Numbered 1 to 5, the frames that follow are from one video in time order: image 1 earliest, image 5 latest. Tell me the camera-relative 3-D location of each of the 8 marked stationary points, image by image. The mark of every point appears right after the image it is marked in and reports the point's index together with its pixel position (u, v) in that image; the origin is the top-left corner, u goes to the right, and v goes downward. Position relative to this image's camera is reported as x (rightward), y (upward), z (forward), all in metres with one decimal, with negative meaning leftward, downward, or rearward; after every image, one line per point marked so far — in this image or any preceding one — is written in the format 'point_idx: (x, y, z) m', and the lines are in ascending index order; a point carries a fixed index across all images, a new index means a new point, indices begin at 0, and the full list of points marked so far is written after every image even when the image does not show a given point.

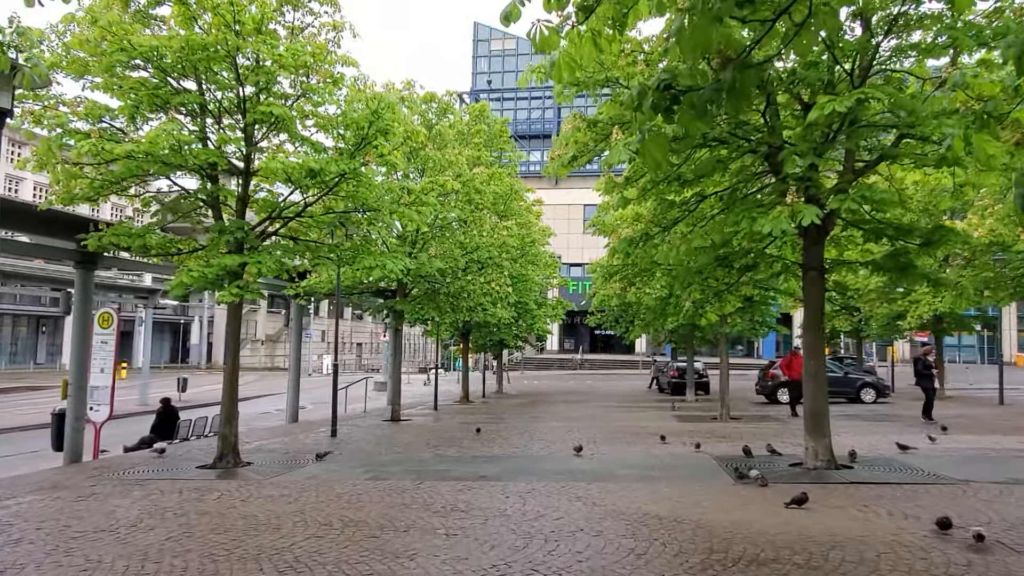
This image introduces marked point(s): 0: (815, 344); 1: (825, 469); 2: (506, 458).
0: (+4.1, -0.7, +9.8) m
1: (+4.1, -2.4, +9.5) m
2: (-0.1, -2.6, +11.3) m
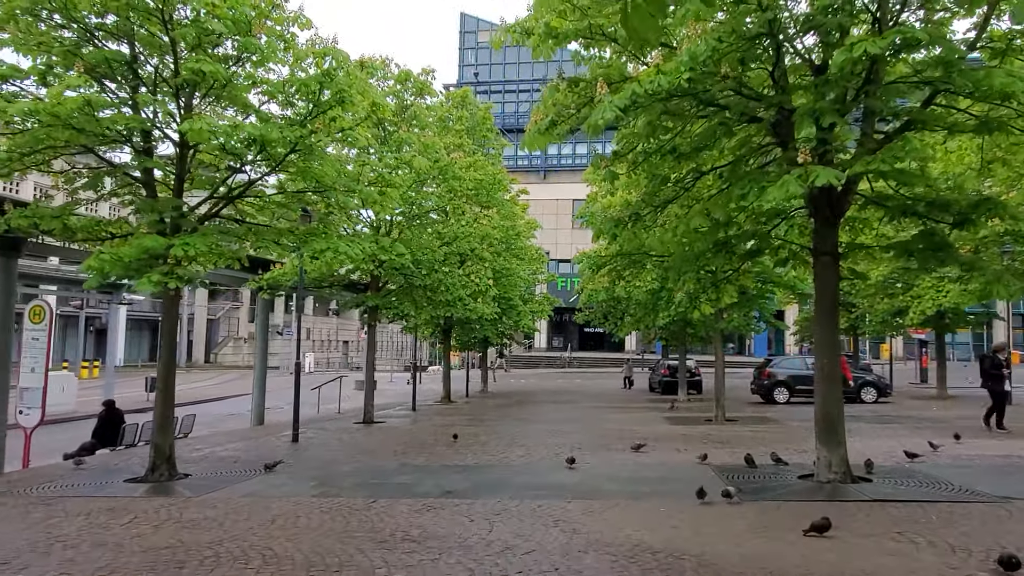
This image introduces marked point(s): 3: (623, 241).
0: (+3.7, -0.6, +8.6) m
1: (+3.8, -2.2, +8.4) m
2: (-0.5, -2.5, +10.0) m
3: (+1.4, +0.6, +9.4) m
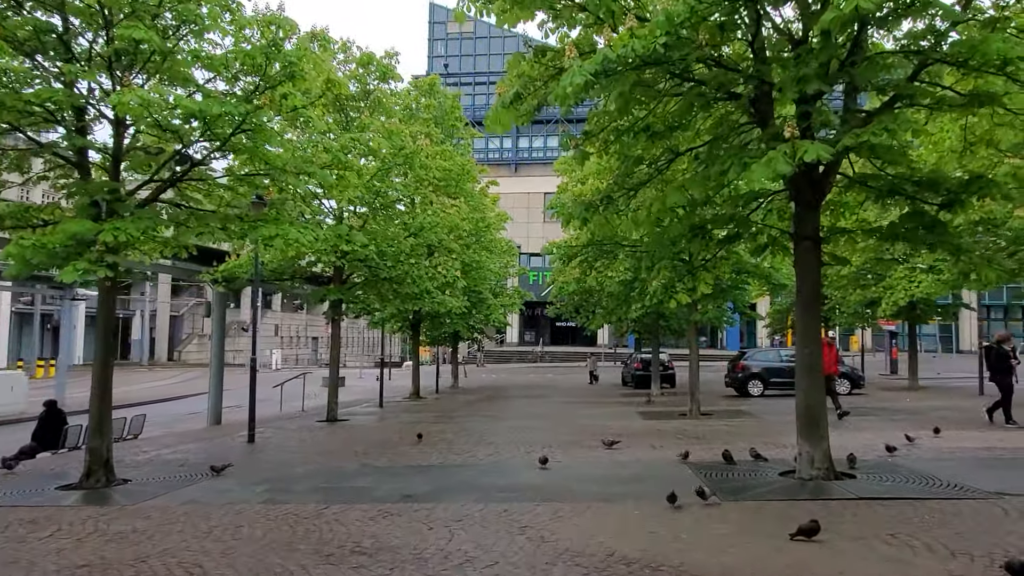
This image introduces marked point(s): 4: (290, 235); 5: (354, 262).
0: (+3.3, -0.5, +8.1) m
1: (+3.4, -2.1, +7.9) m
2: (-0.9, -2.3, +9.4) m
3: (+1.0, +0.8, +8.8) m
4: (-2.7, +0.6, +8.7) m
5: (-3.8, +0.6, +17.4) m
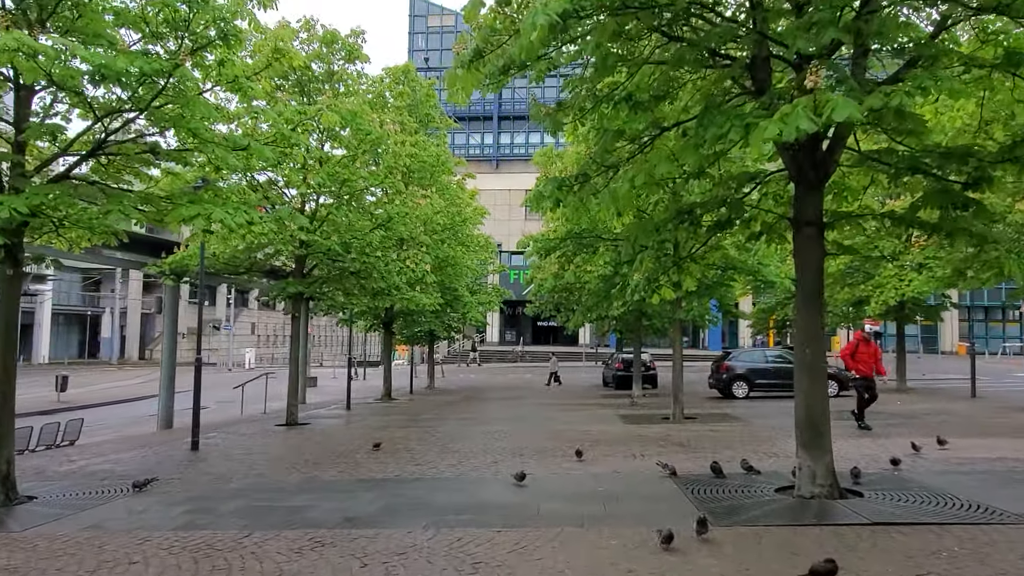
0: (+2.9, -0.4, +7.2) m
1: (+3.0, -2.0, +7.0) m
2: (-1.3, -2.2, +8.4) m
3: (+0.6, +0.8, +7.8) m
4: (-3.1, +0.7, +7.6) m
5: (-4.4, +0.7, +16.3) m
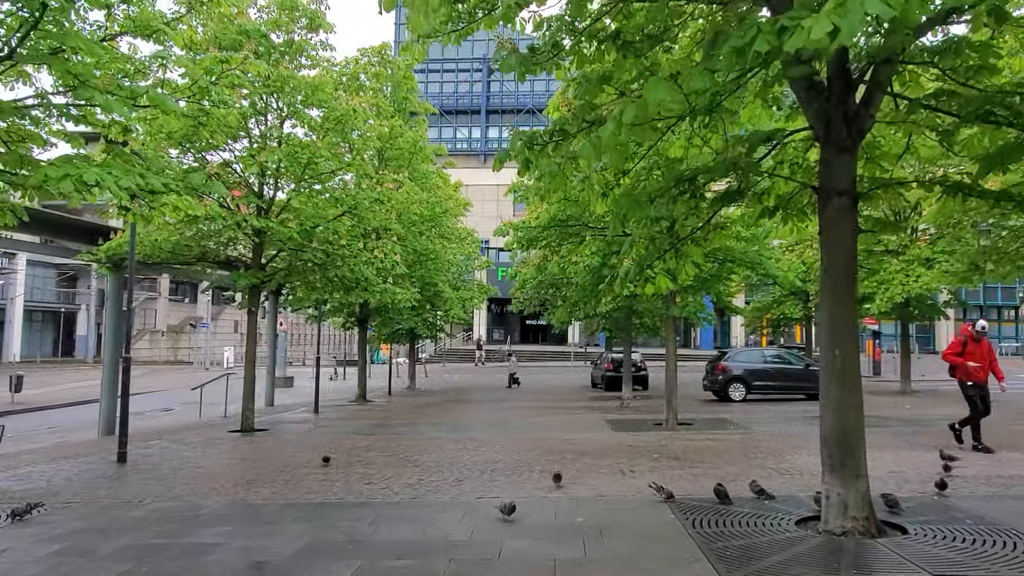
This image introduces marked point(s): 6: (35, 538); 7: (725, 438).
0: (+2.6, -0.3, +5.8) m
1: (+2.7, -1.9, +5.6) m
2: (-1.7, -2.1, +6.9) m
3: (+0.3, +1.0, +6.4) m
4: (-3.4, +0.9, +6.1) m
5: (-4.8, +0.9, +14.8) m
6: (-4.0, -2.1, +6.0) m
7: (+3.7, -2.6, +12.6) m
